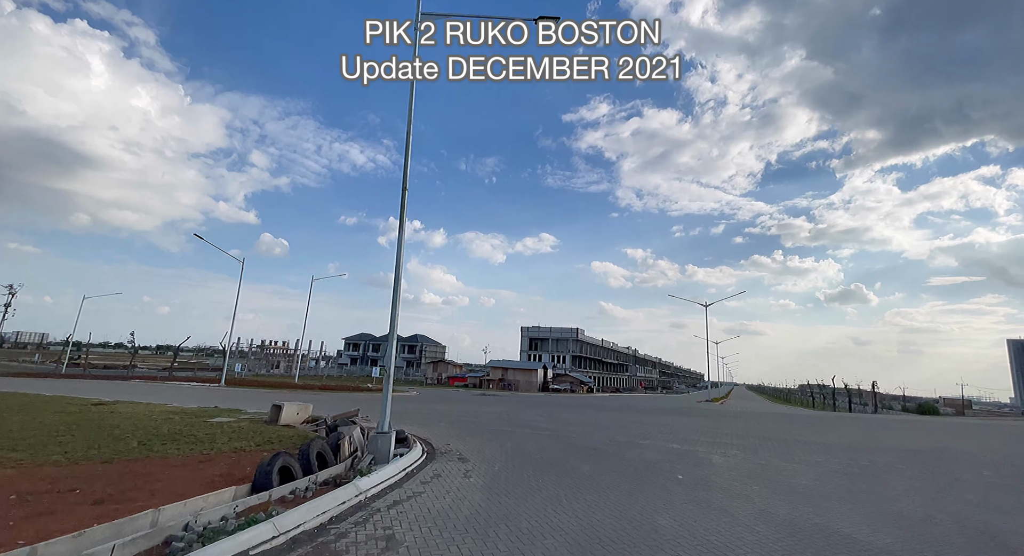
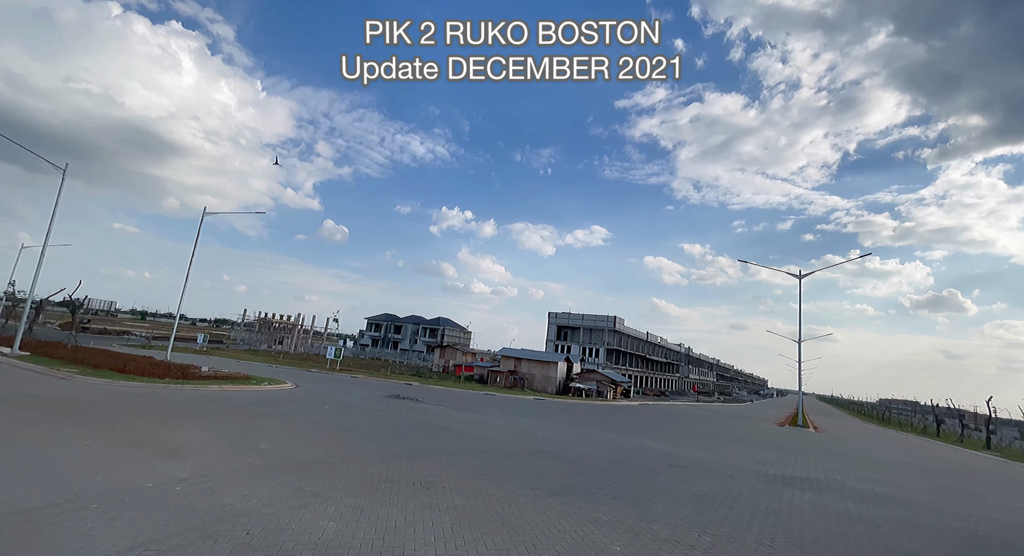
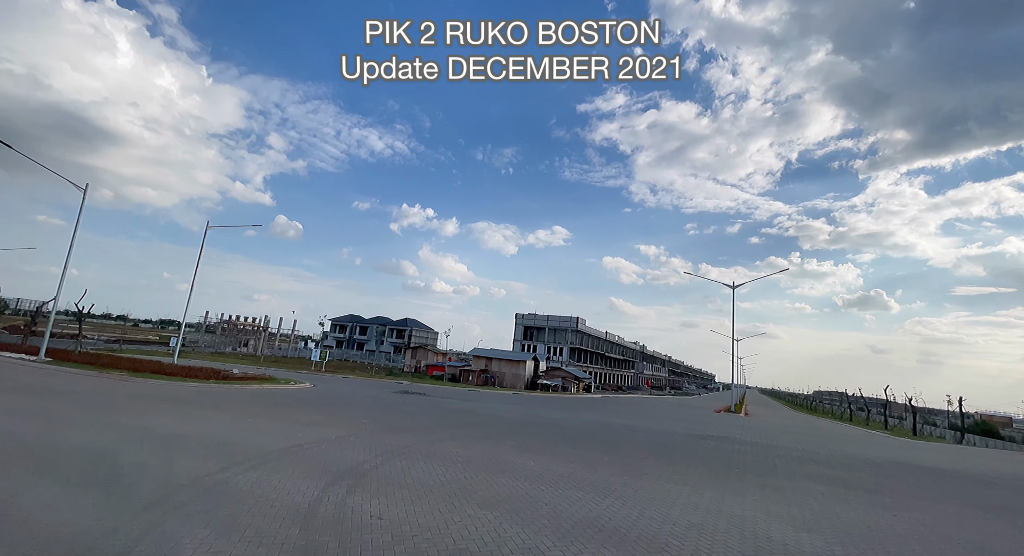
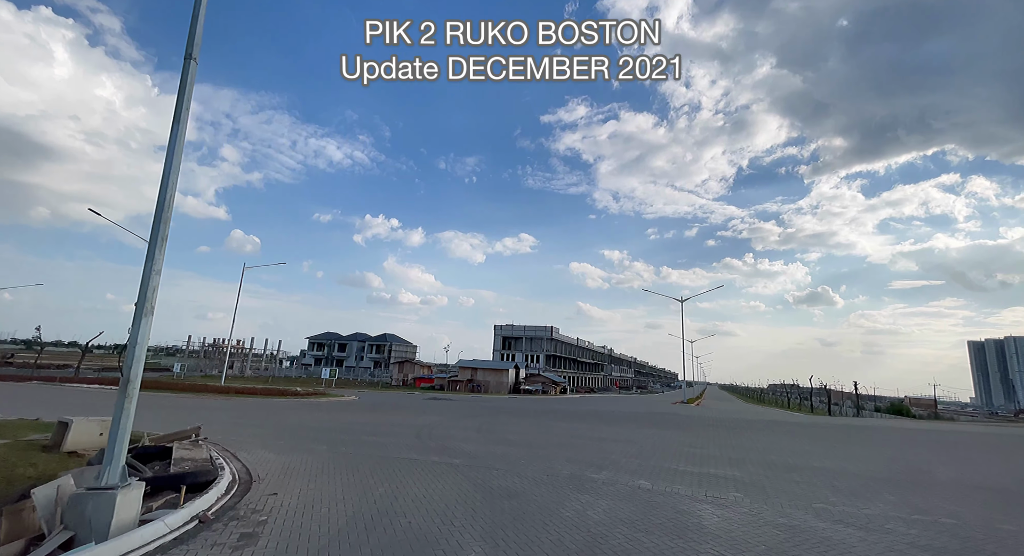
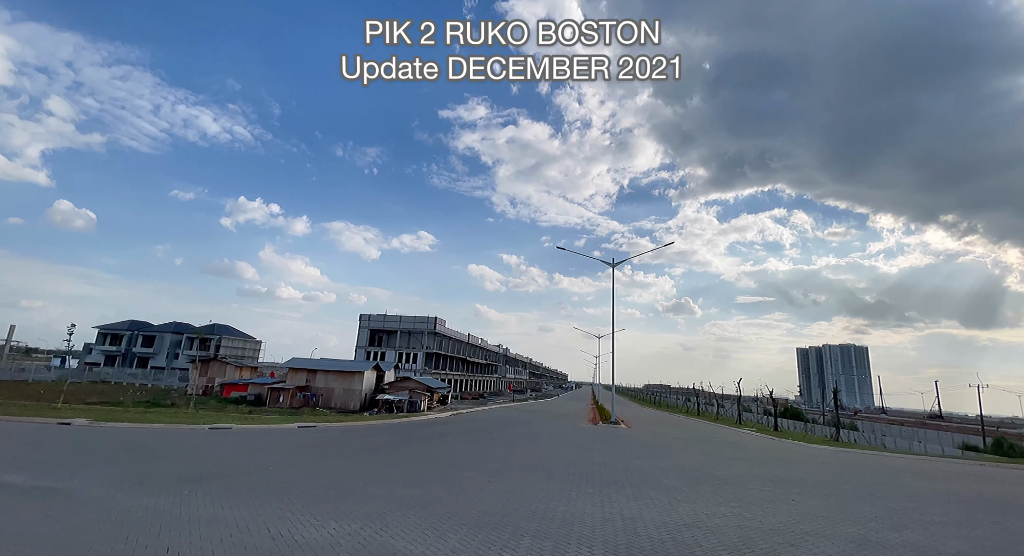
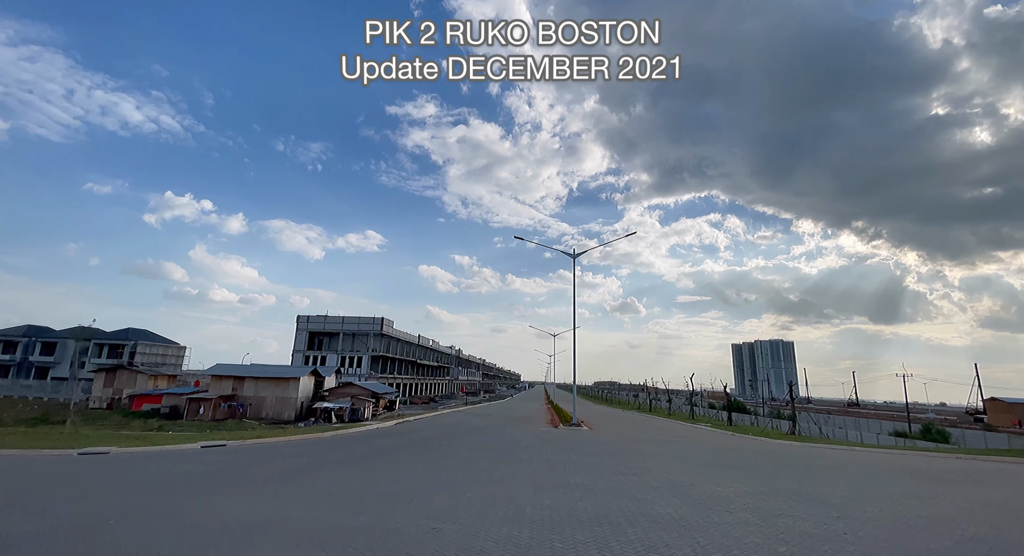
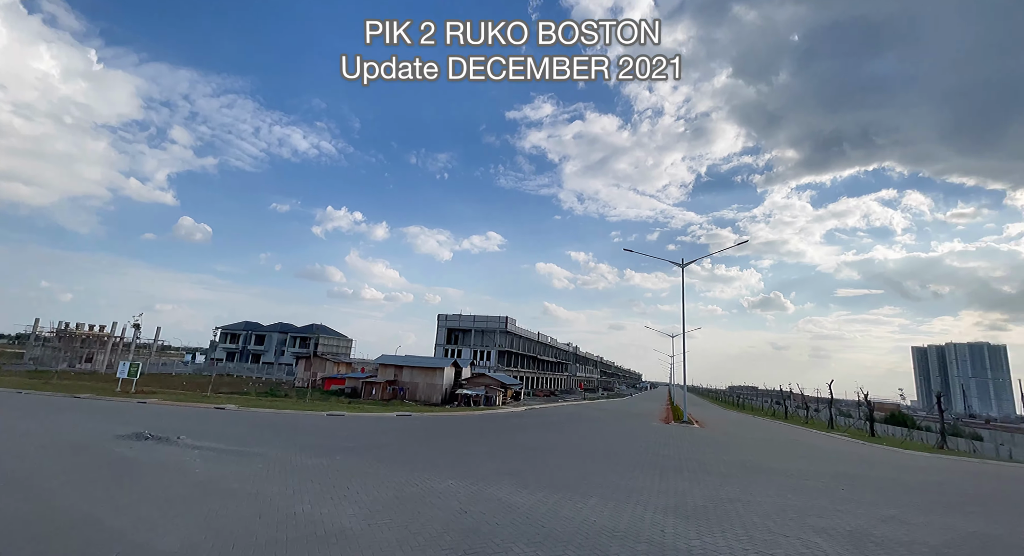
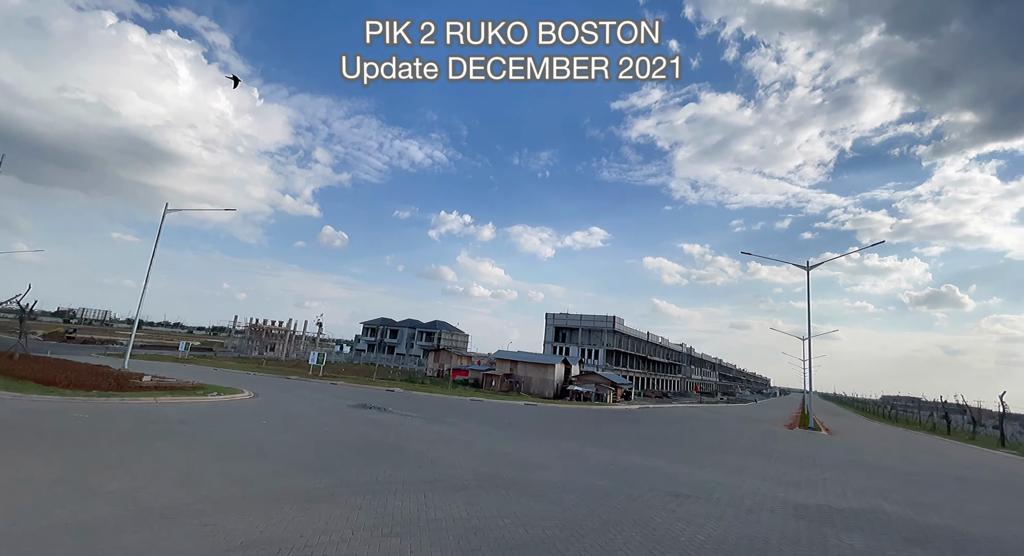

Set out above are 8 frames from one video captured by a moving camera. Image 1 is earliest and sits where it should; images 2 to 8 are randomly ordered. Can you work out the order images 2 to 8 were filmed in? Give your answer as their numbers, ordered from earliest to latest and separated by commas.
4, 3, 2, 8, 7, 5, 6
